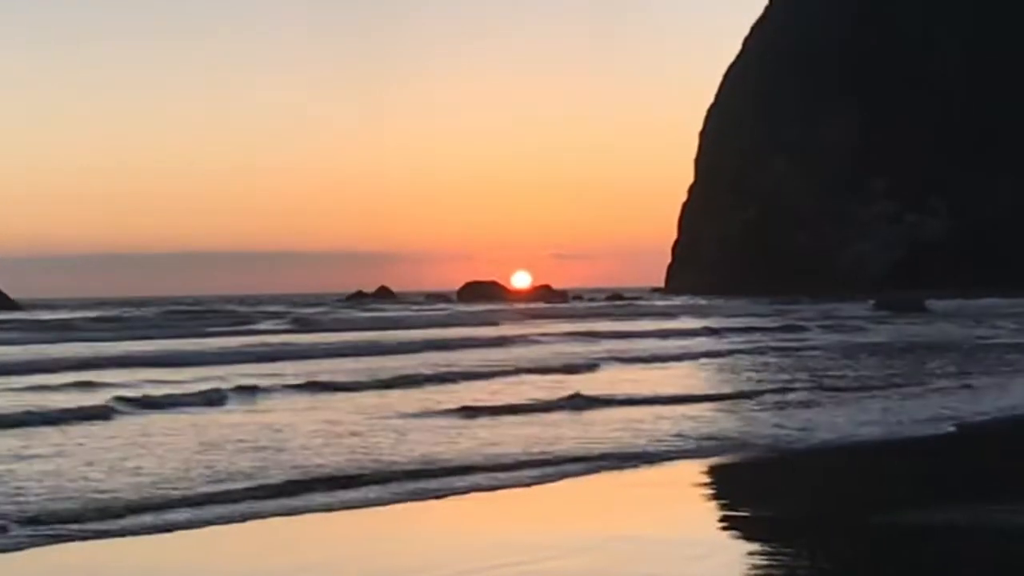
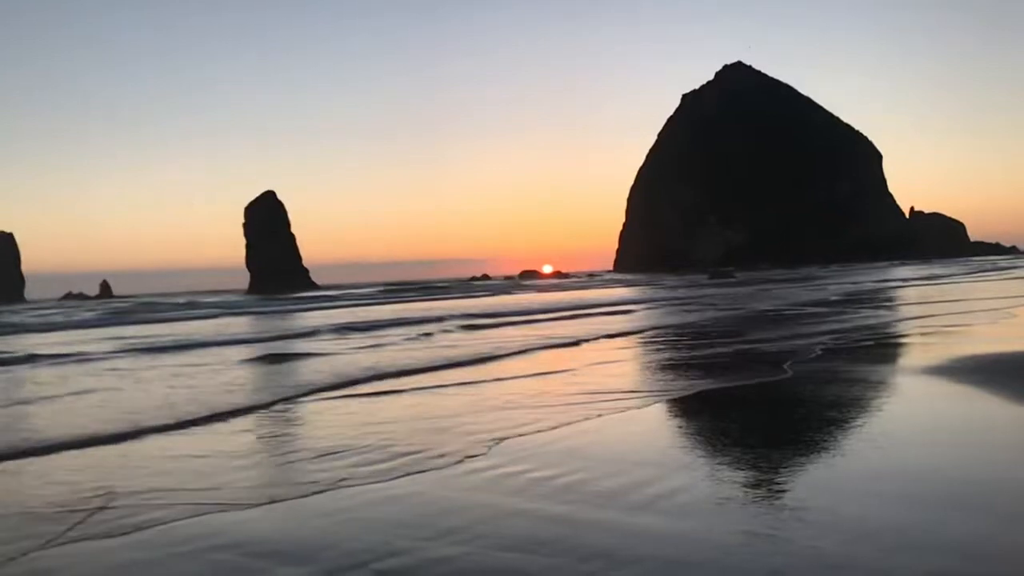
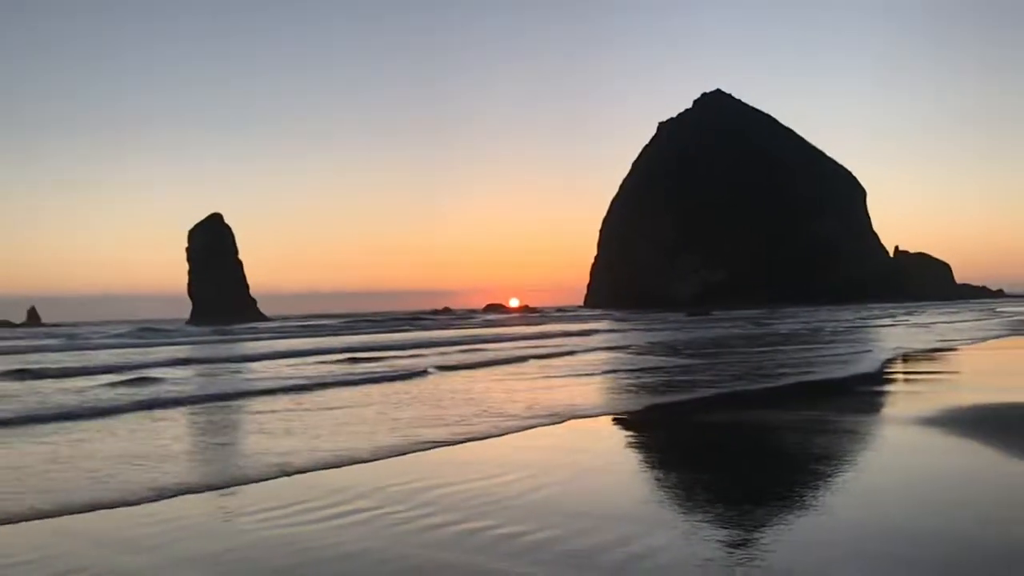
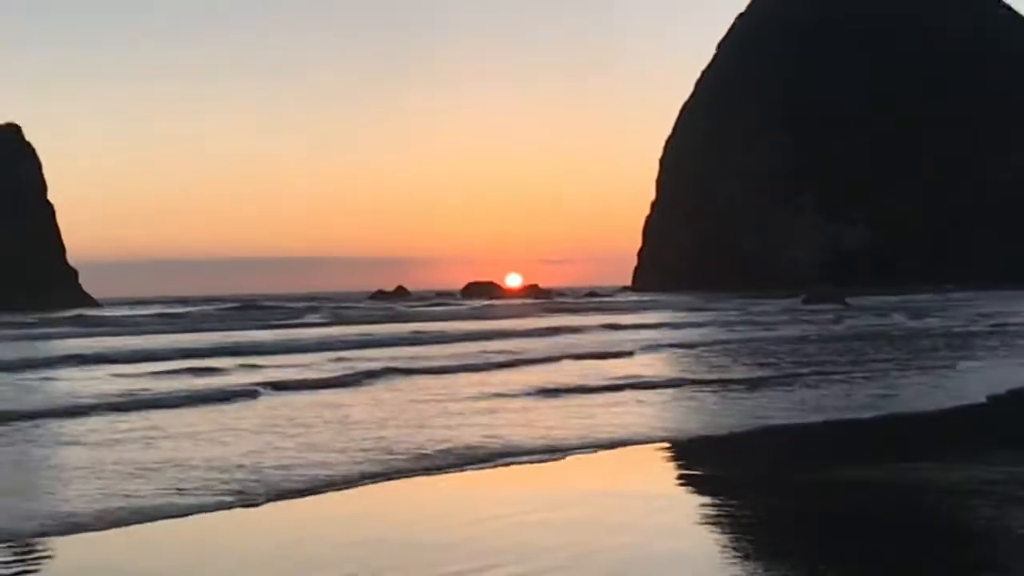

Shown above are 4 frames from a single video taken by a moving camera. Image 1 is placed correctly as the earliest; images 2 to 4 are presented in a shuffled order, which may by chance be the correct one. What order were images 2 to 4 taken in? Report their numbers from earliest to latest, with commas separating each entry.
4, 3, 2
